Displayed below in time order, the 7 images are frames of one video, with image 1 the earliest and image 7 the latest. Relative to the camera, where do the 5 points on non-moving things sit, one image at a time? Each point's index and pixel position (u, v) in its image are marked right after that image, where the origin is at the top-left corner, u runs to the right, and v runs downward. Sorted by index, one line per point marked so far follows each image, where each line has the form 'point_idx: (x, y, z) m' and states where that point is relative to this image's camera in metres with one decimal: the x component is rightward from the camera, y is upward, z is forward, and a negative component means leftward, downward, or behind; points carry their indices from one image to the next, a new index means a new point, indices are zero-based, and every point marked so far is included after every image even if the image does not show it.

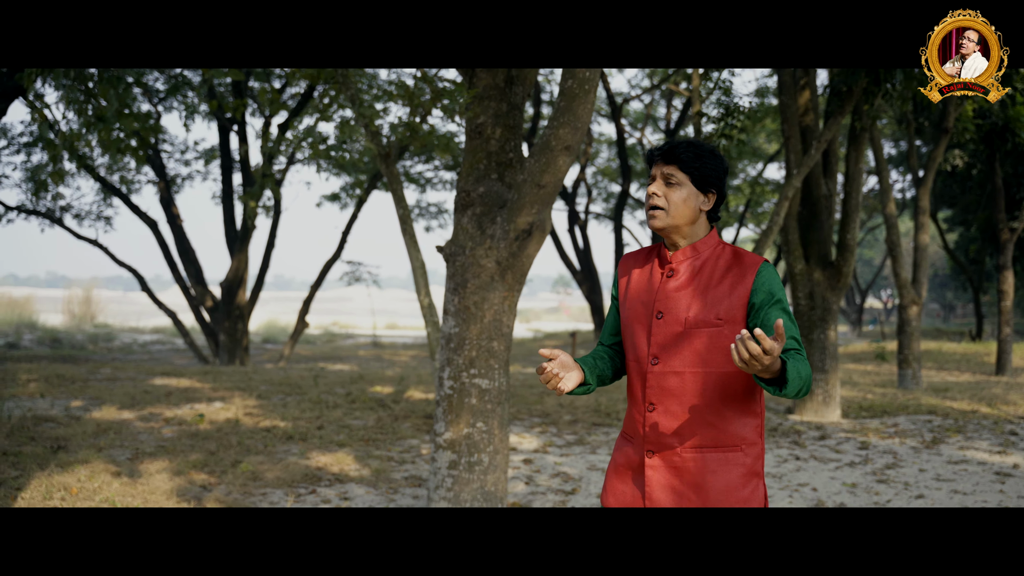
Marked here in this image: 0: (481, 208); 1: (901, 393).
0: (-0.3, +0.7, +6.2) m
1: (+7.3, -2.0, +14.0) m
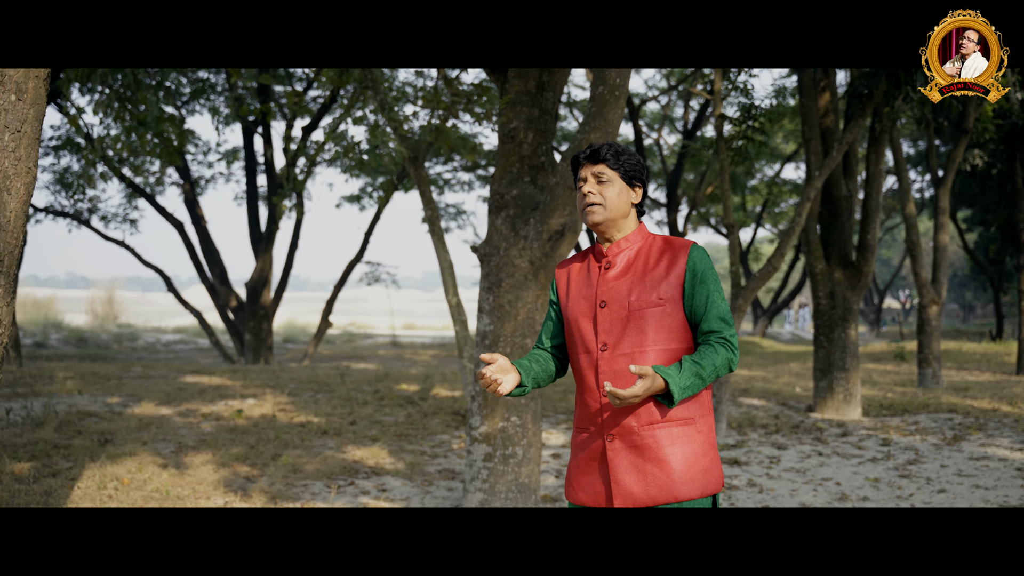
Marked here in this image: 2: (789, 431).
0: (0.0, +0.7, +6.4) m
1: (+7.7, -1.9, +14.1) m
2: (+3.7, -1.9, +9.9) m
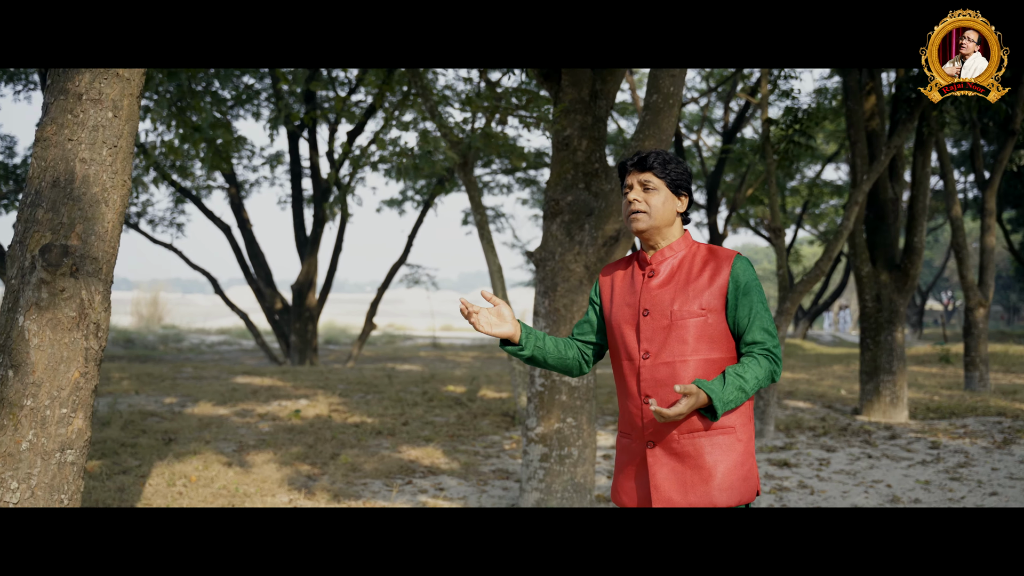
0: (+0.5, +0.6, +6.5) m
1: (+8.5, -2.0, +13.9) m
2: (+4.3, -1.9, +9.8) m
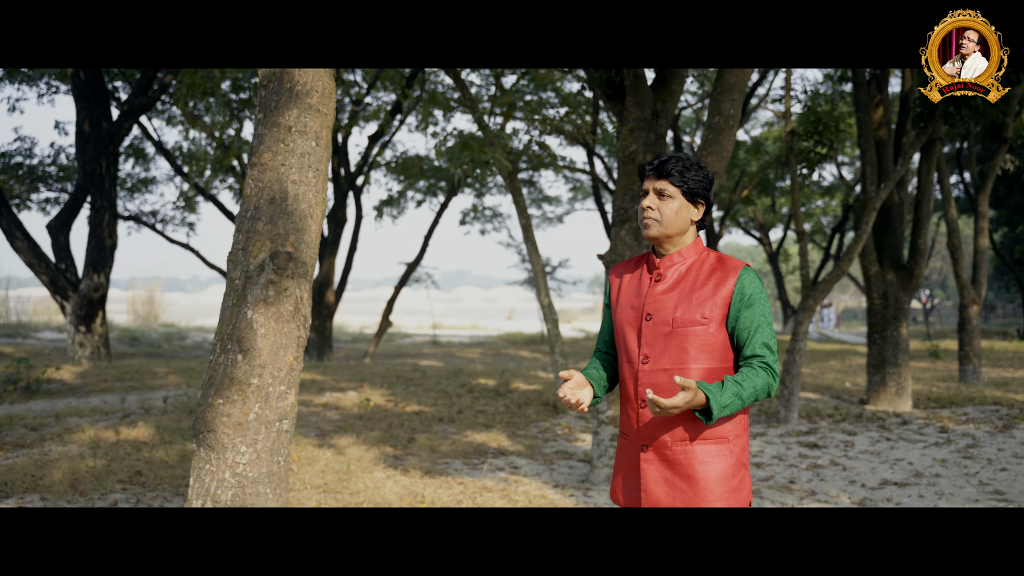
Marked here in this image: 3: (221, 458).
0: (+1.2, +0.6, +7.4) m
1: (+9.1, -2.0, +14.9) m
2: (+4.9, -1.9, +10.8) m
3: (-1.7, -1.0, +4.2) m
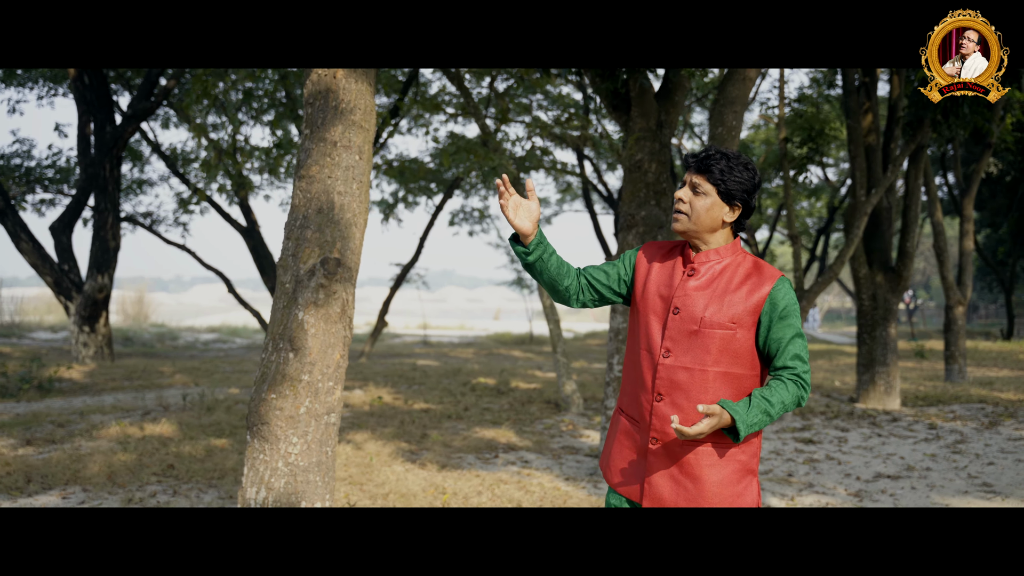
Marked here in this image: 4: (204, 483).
0: (+1.4, +0.6, +7.8) m
1: (+9.1, -2.0, +15.5) m
2: (+5.0, -1.9, +11.3) m
3: (-1.5, -1.0, +4.6) m
4: (-2.8, -1.8, +6.7) m
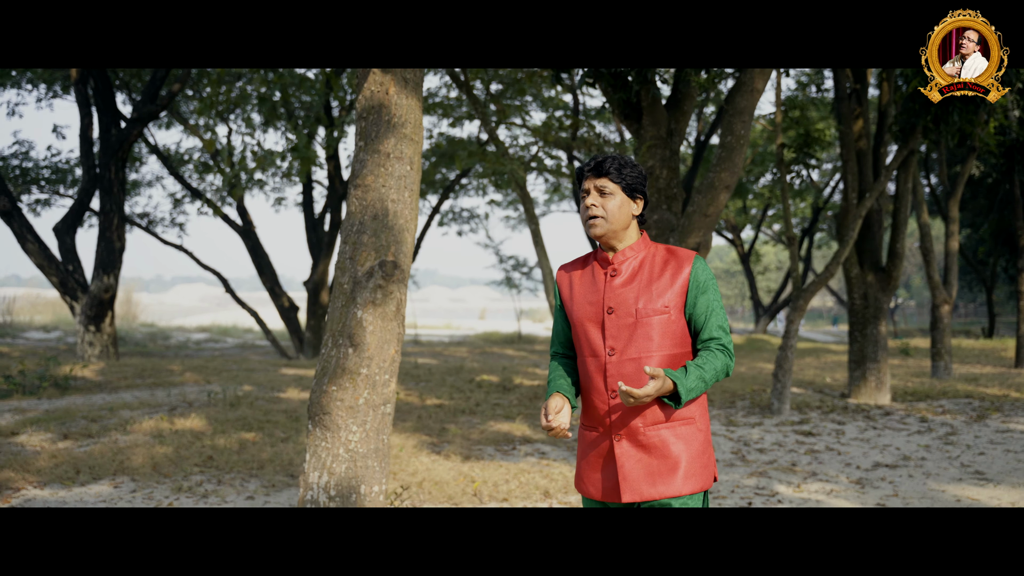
0: (+1.6, +0.6, +8.2) m
1: (+9.1, -2.0, +16.1) m
2: (+5.1, -1.9, +11.8) m
3: (-1.2, -1.0, +5.0) m
4: (-2.5, -1.8, +7.1) m
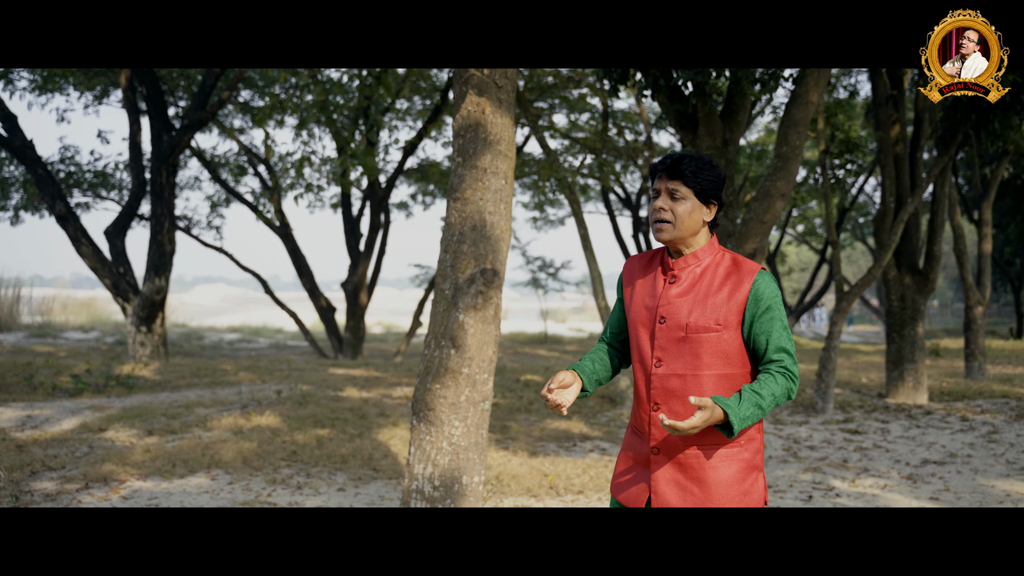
0: (+2.3, +0.6, +8.6) m
1: (+10.0, -2.0, +16.3) m
2: (+5.9, -2.0, +12.0) m
3: (-0.5, -1.0, +5.4) m
4: (-1.8, -1.8, +7.5) m
